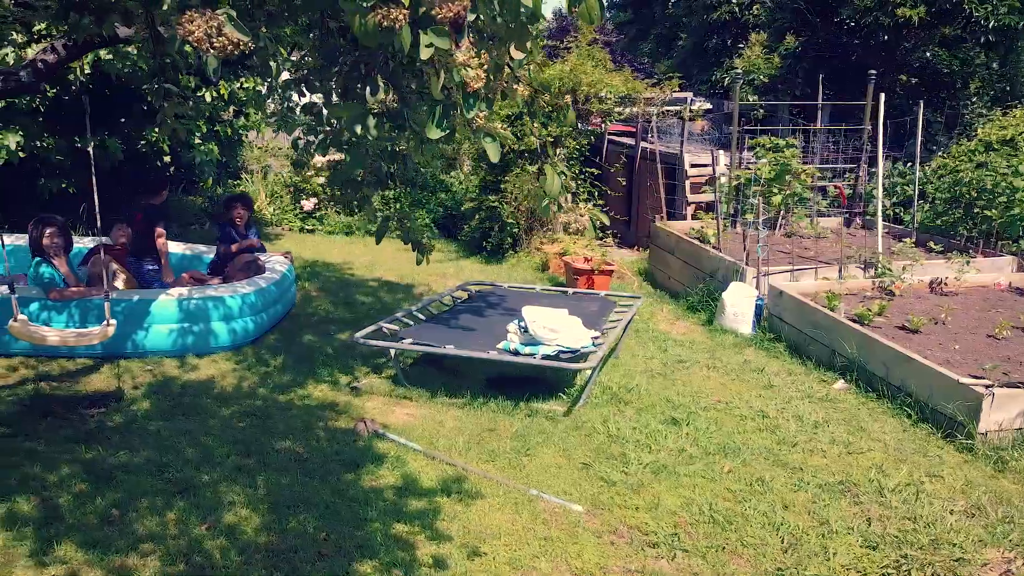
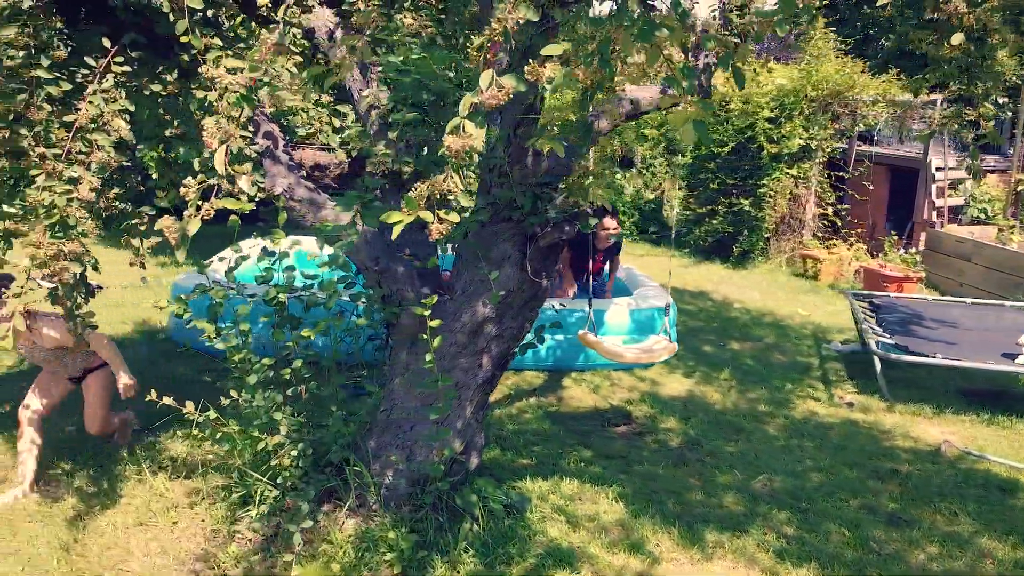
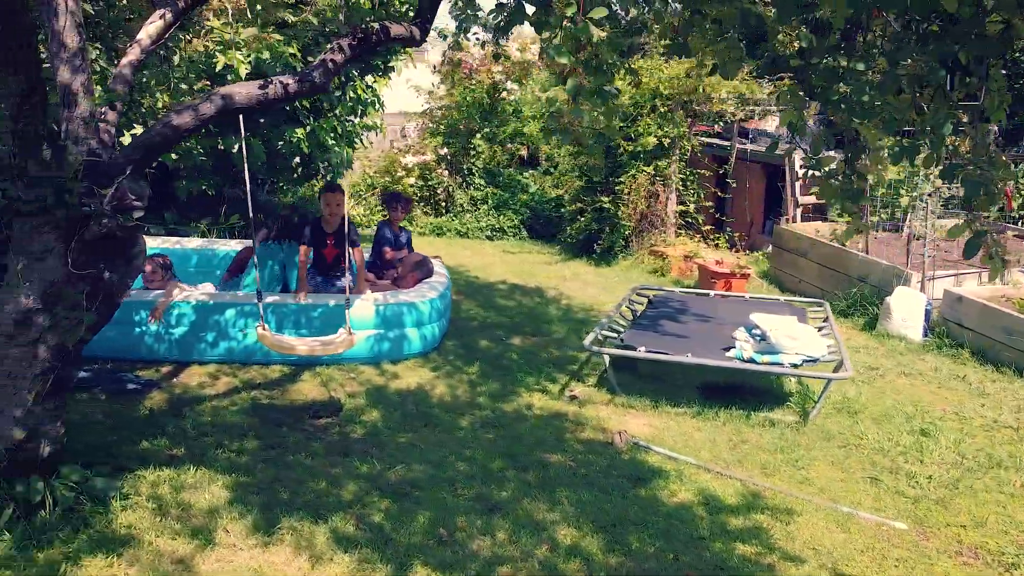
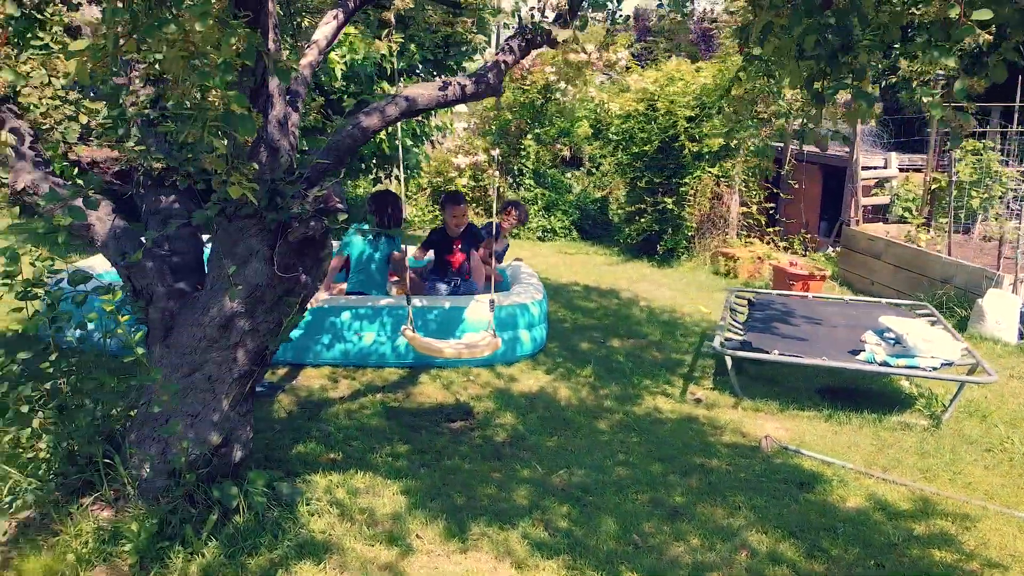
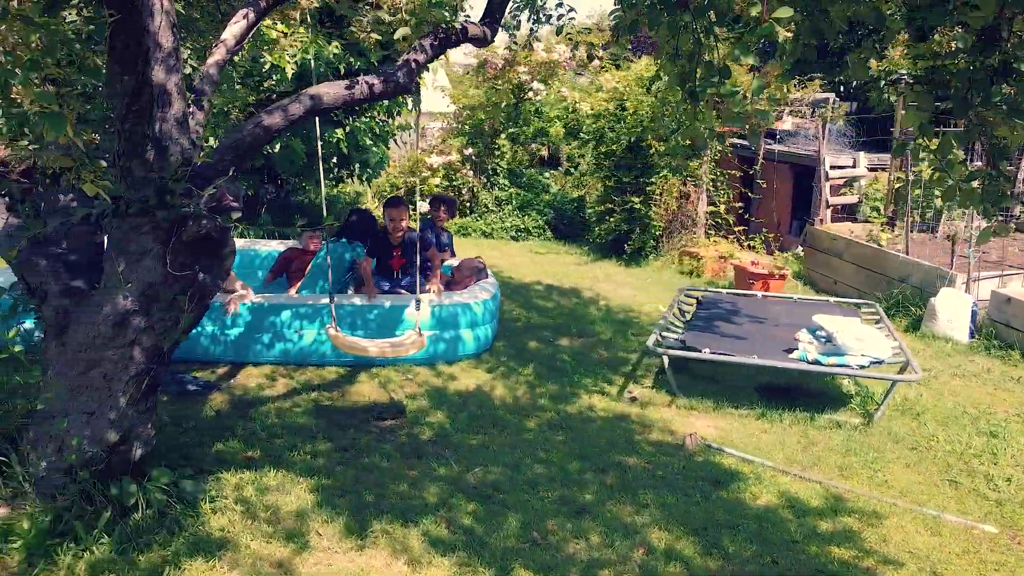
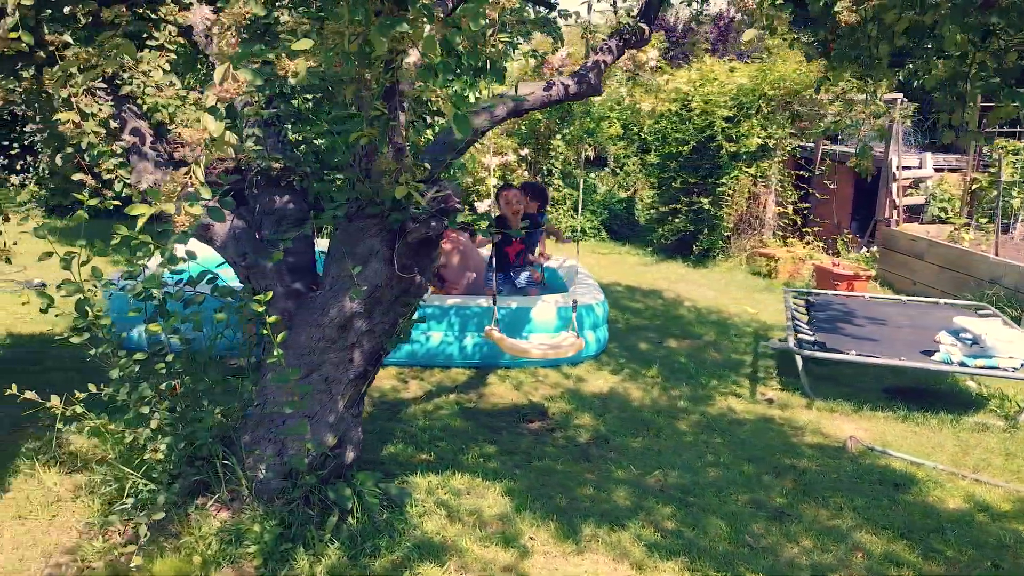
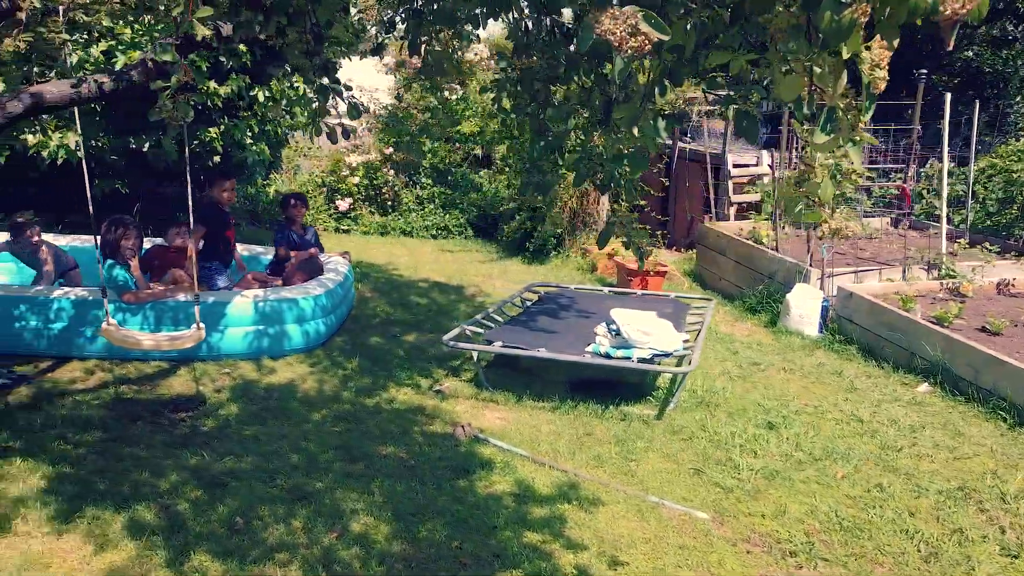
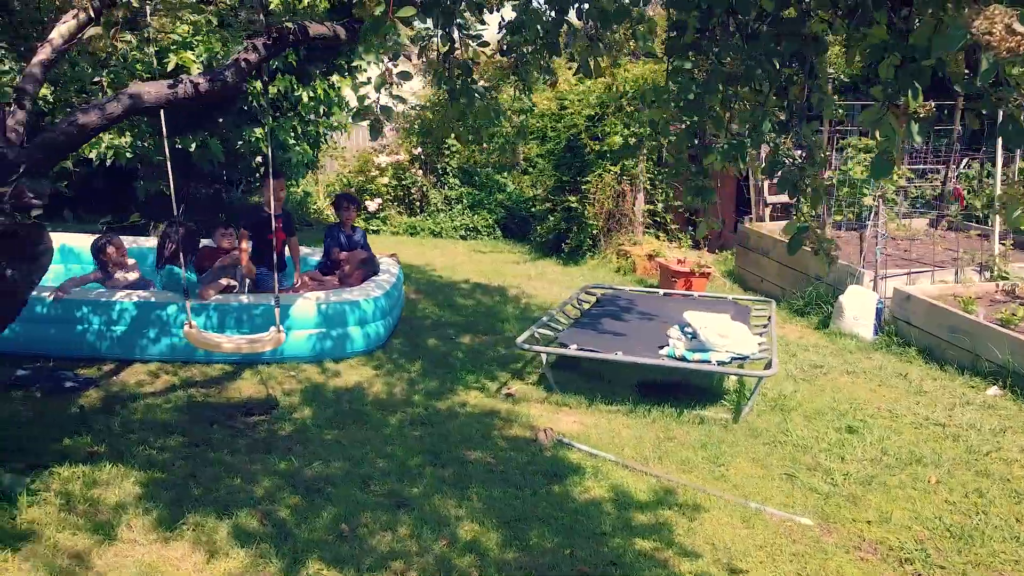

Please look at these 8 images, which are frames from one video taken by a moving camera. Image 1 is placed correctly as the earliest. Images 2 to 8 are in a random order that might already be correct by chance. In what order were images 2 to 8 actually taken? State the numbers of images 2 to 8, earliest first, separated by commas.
7, 8, 3, 5, 4, 6, 2
